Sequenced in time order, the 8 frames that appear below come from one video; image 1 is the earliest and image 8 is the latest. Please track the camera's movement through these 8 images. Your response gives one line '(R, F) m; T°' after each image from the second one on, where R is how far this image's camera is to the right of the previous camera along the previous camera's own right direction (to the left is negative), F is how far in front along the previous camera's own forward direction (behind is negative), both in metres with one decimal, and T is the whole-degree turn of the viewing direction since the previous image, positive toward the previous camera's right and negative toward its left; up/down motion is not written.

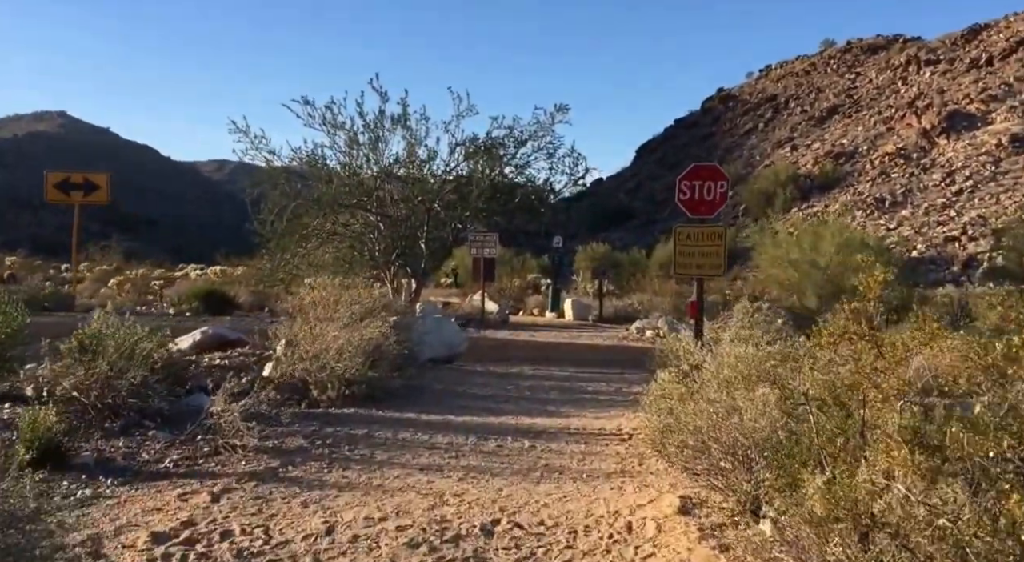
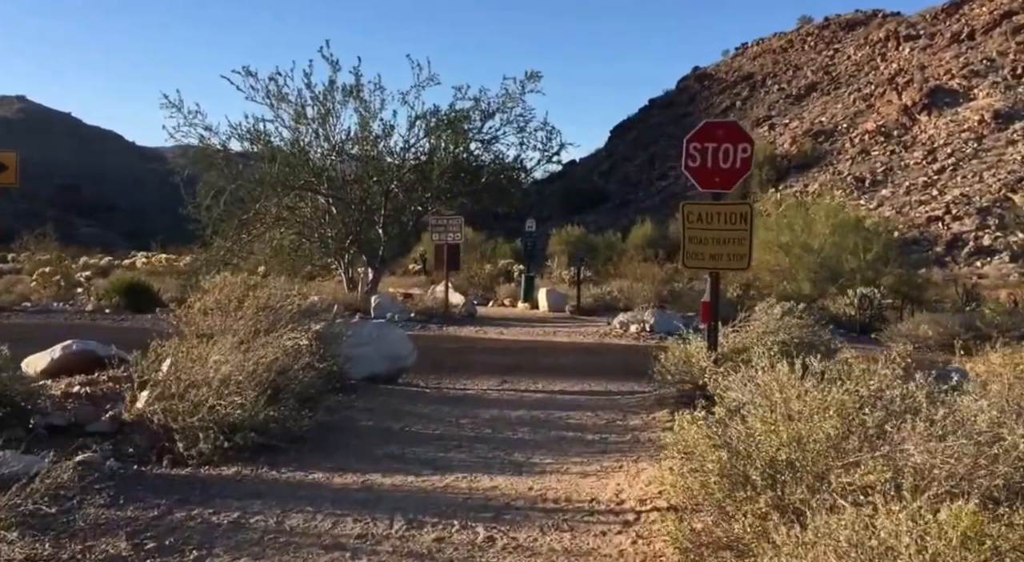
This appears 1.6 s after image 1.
(+0.1, +2.5) m; +1°
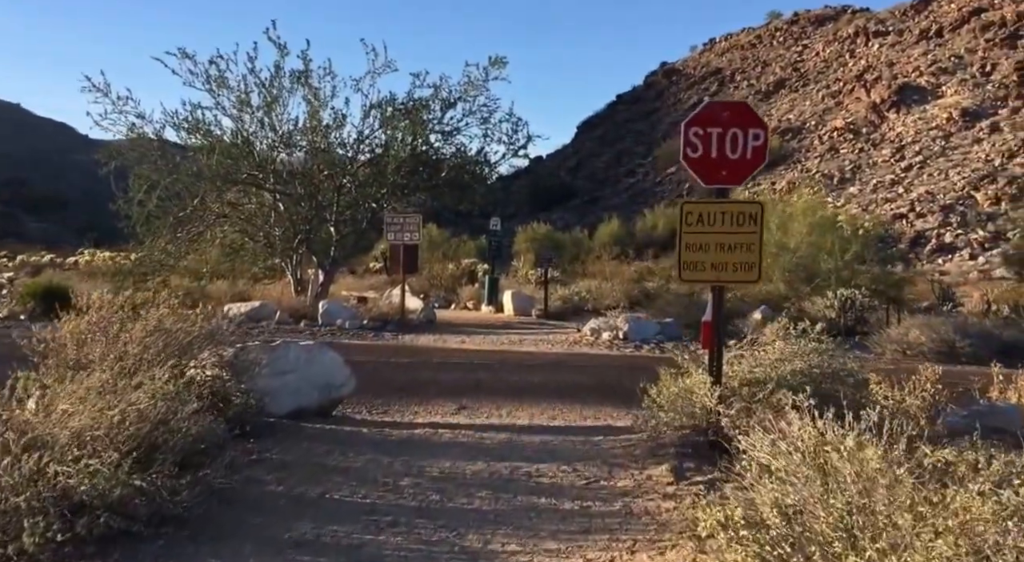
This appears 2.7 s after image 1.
(+0.1, +1.6) m; +2°
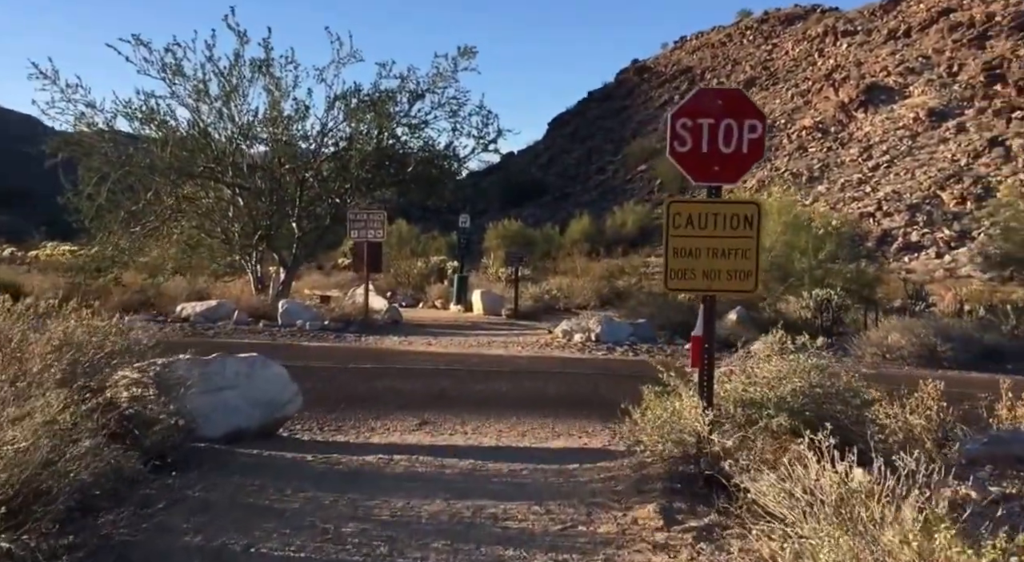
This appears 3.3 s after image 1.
(0.0, +0.8) m; +2°
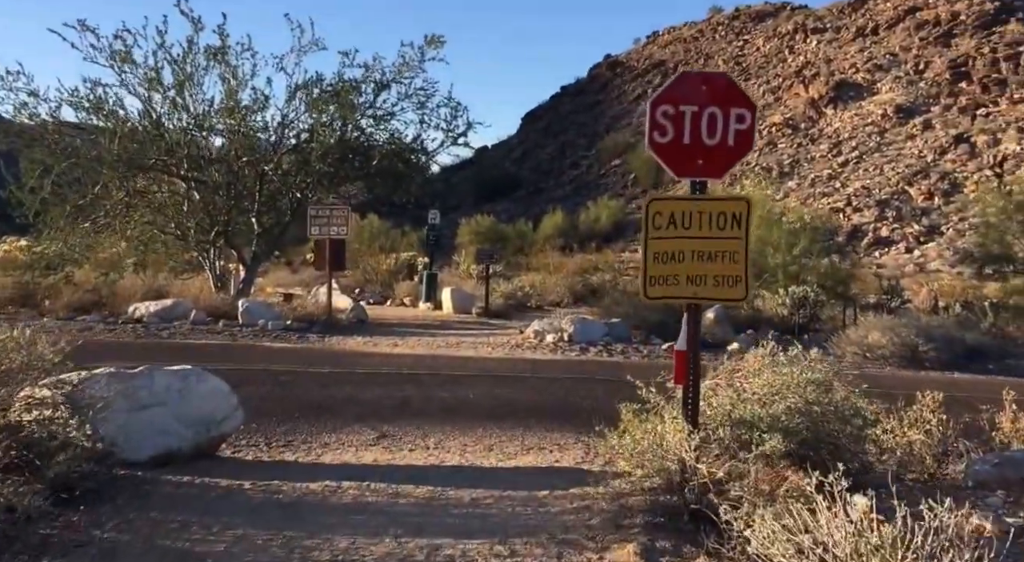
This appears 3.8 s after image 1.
(+0.1, +0.7) m; +2°
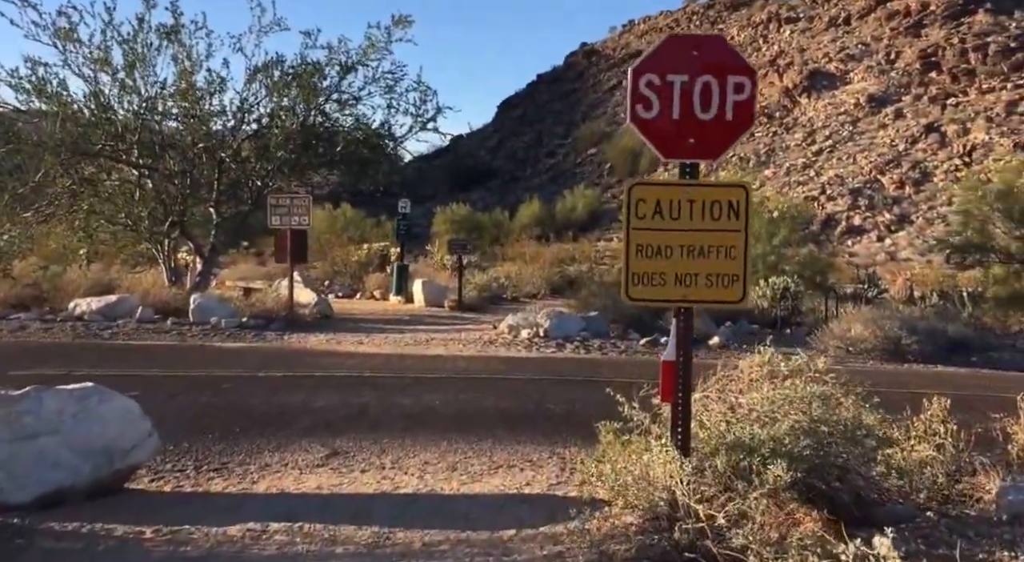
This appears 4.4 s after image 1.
(+0.1, +0.9) m; +1°
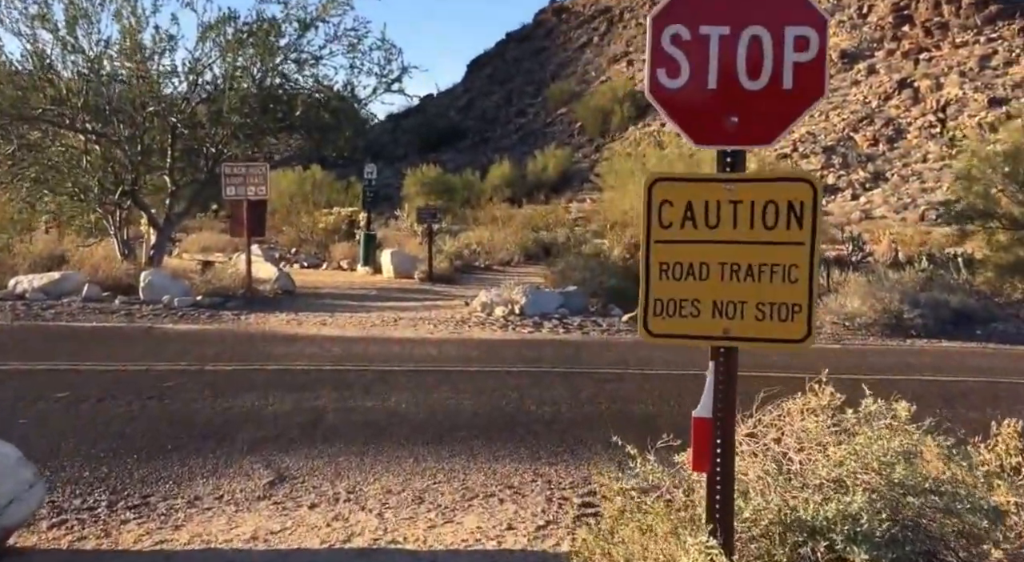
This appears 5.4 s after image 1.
(0.0, +1.1) m; +2°
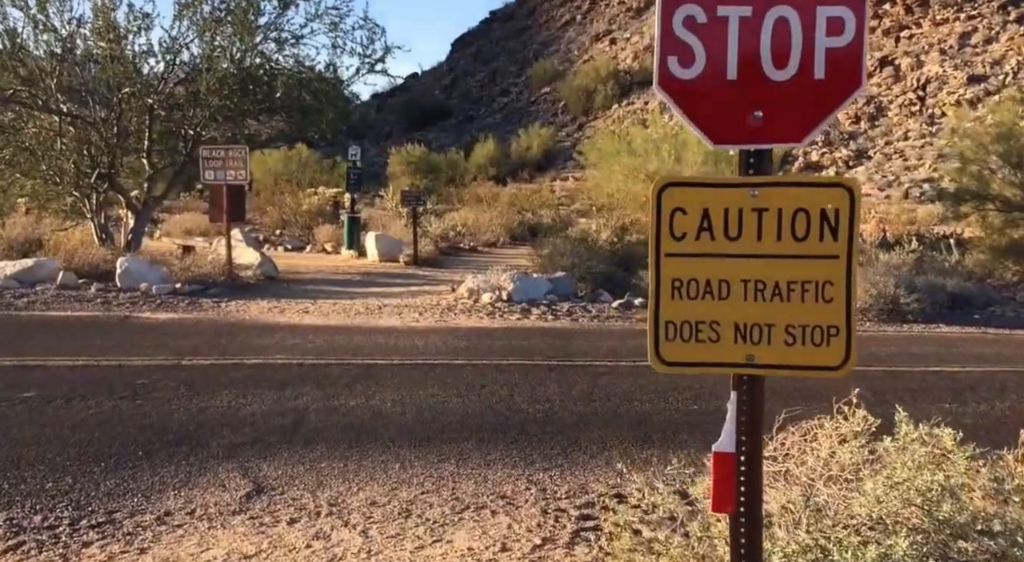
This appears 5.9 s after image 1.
(0.0, +0.4) m; +1°
